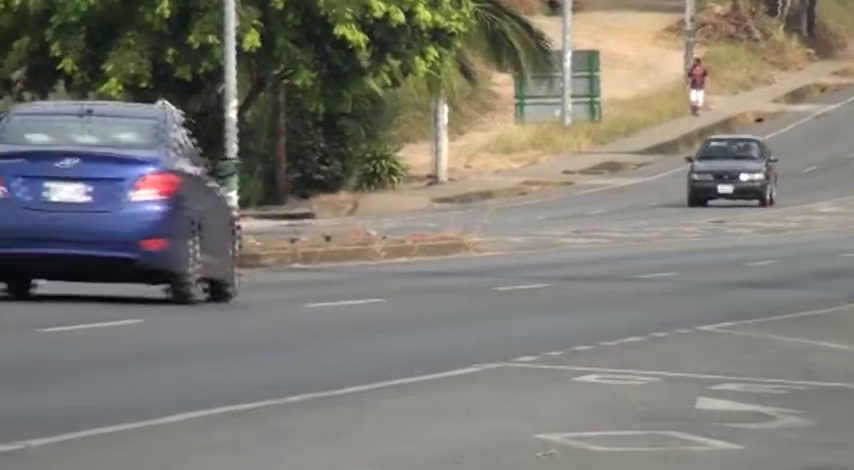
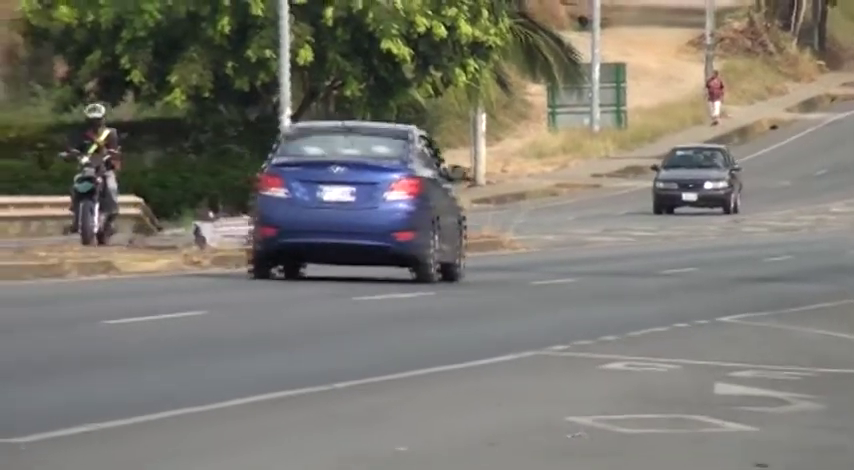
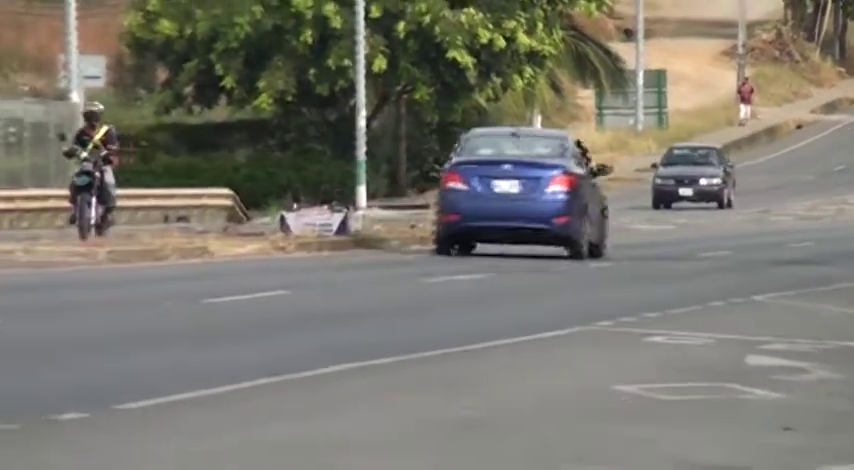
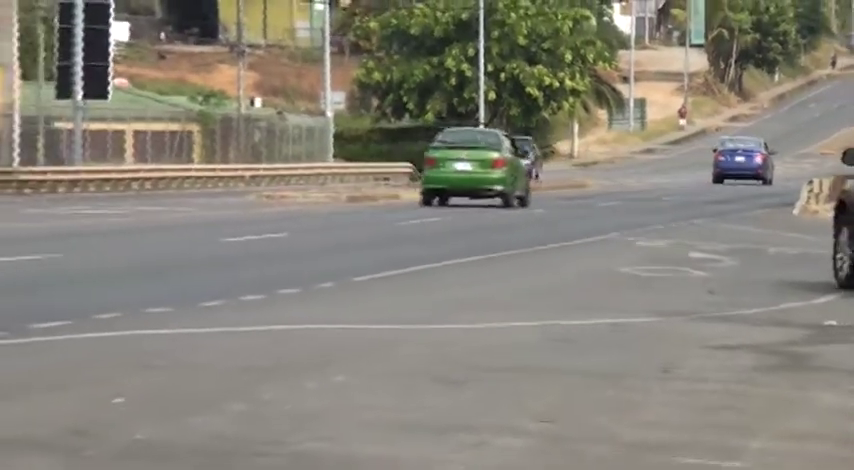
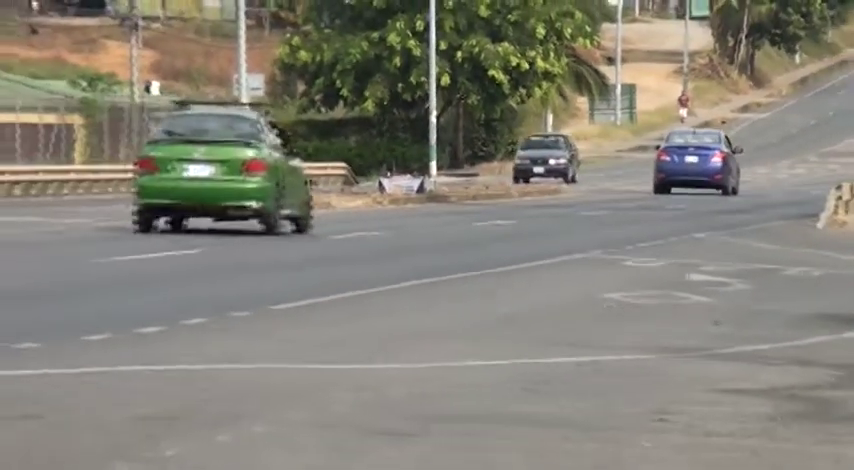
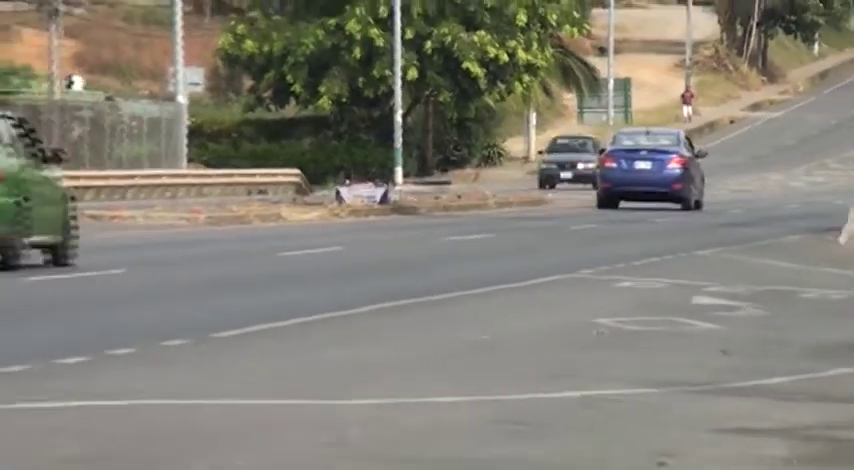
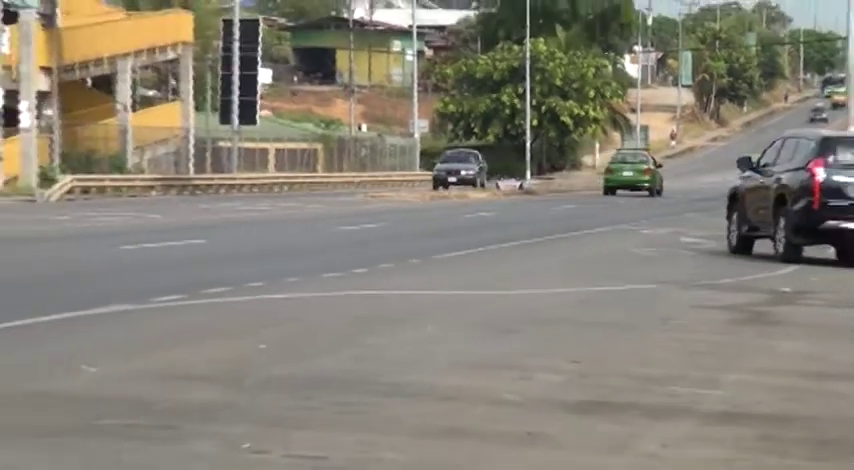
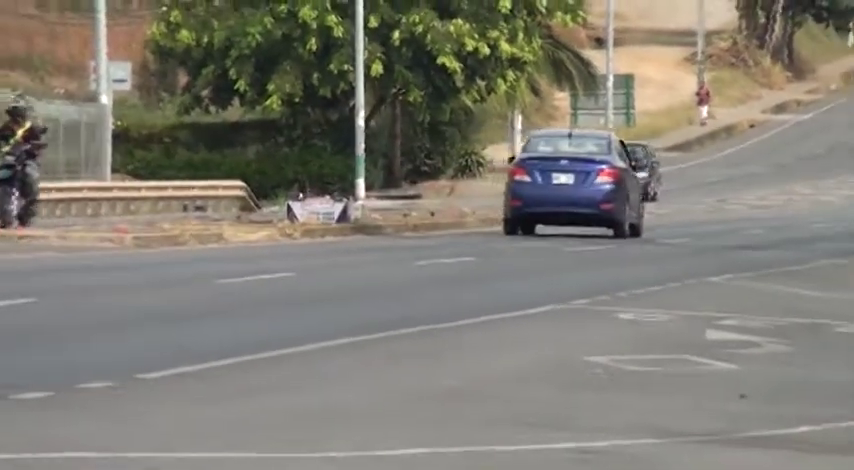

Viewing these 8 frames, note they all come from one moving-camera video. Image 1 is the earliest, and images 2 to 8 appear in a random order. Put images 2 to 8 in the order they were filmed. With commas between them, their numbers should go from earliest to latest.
2, 3, 8, 6, 5, 4, 7
